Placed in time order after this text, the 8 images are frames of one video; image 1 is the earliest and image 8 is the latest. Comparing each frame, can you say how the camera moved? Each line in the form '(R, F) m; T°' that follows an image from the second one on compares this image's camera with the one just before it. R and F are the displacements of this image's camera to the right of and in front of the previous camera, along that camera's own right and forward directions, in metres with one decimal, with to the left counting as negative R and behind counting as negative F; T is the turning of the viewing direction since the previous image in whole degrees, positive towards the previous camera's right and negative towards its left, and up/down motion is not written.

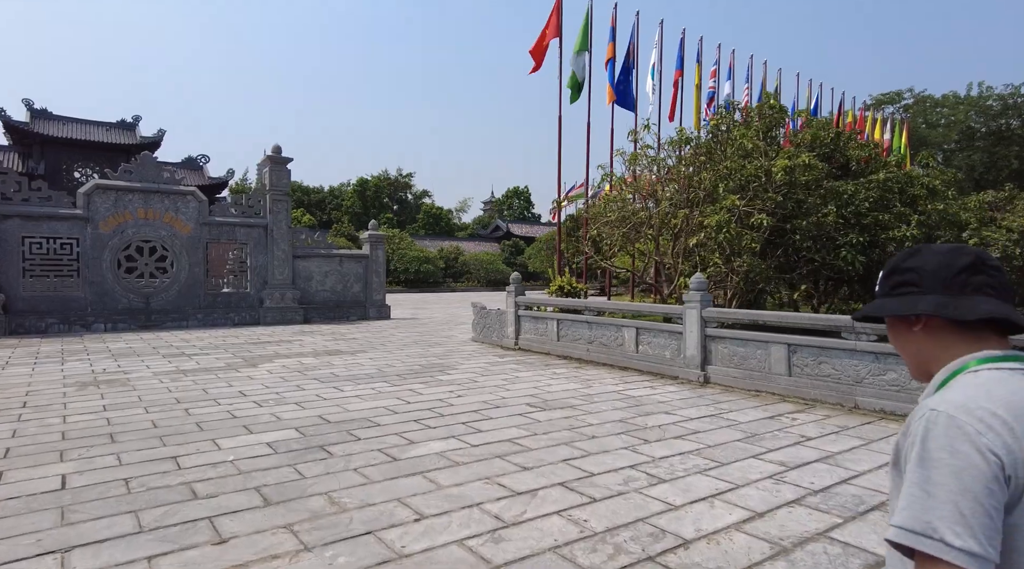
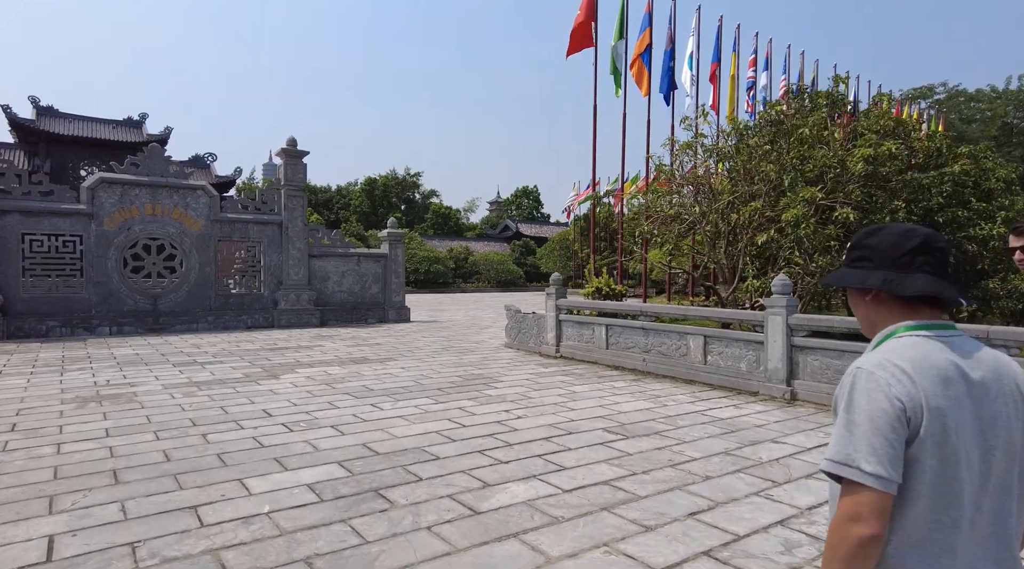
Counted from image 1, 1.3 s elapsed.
(-0.5, +0.8) m; 0°
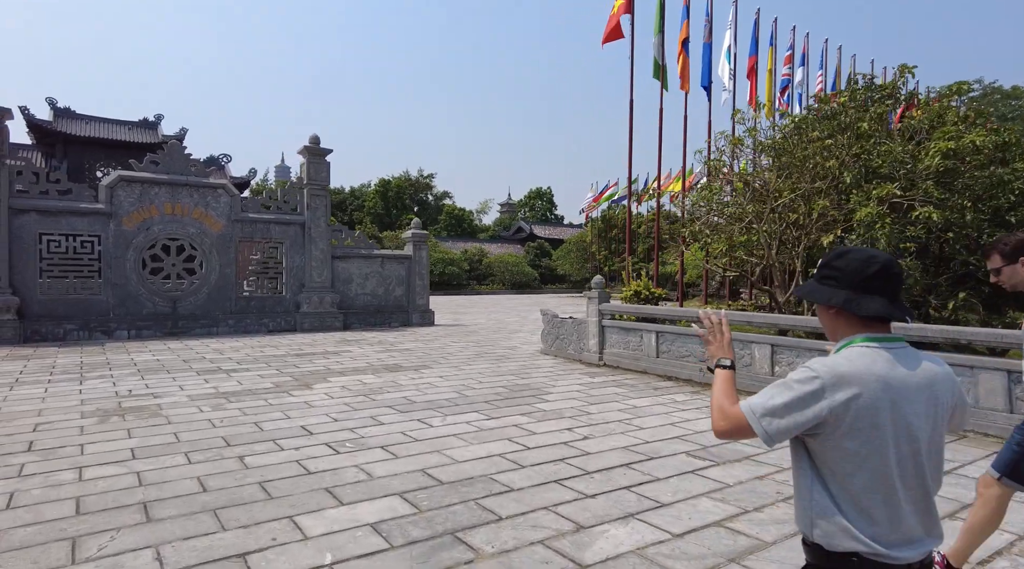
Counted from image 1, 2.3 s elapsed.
(-0.4, +0.5) m; -1°
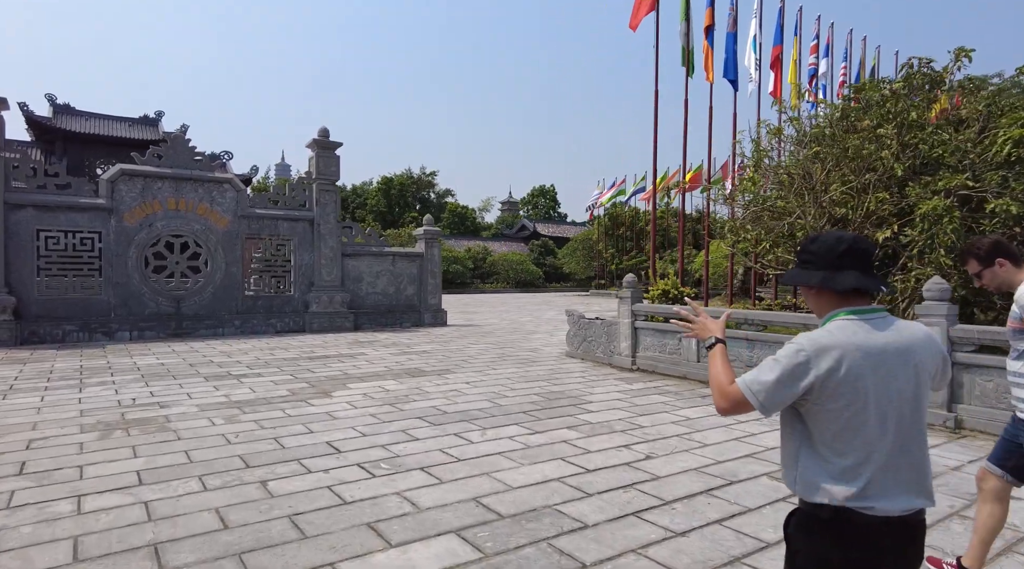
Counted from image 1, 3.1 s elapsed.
(-0.3, +0.5) m; 0°
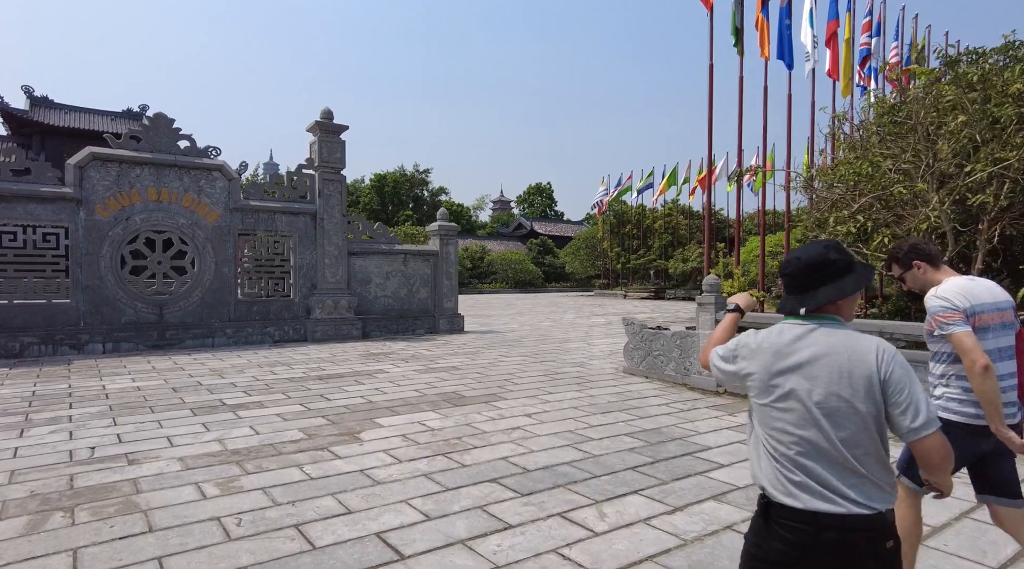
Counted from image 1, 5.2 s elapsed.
(-0.6, +1.4) m; +1°
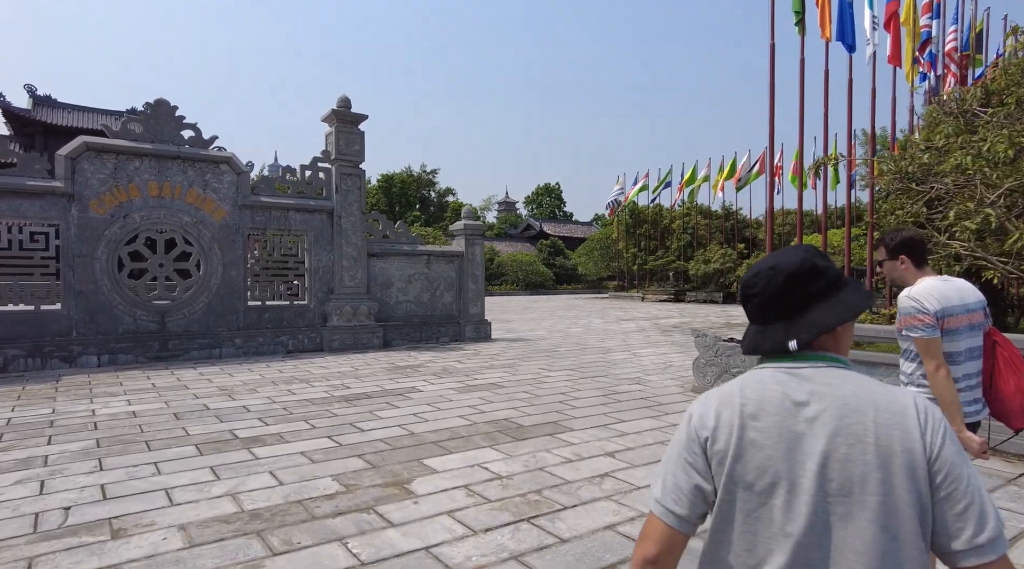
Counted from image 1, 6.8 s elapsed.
(-0.4, +0.9) m; 0°
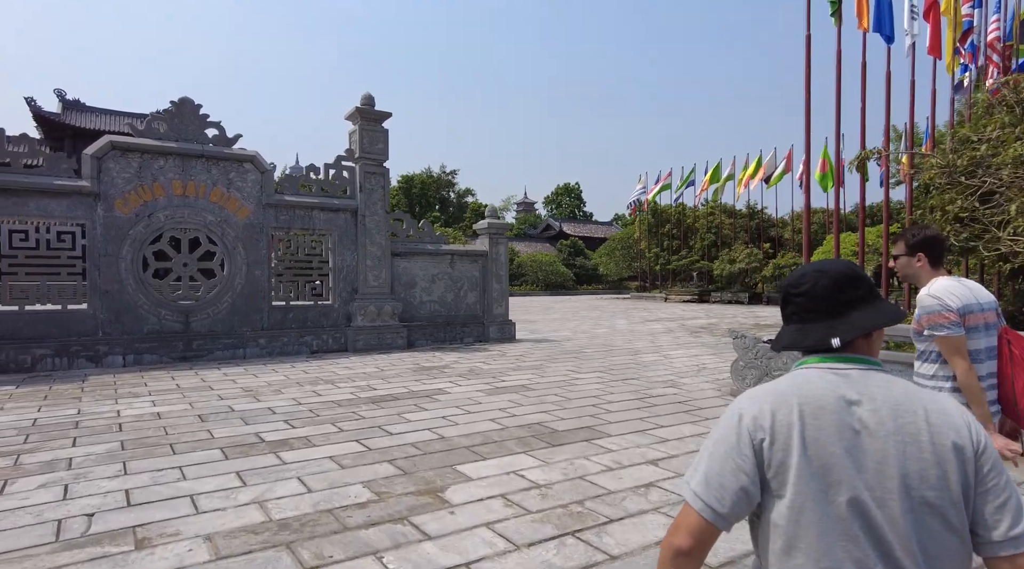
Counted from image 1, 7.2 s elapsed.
(-0.1, +0.2) m; -2°
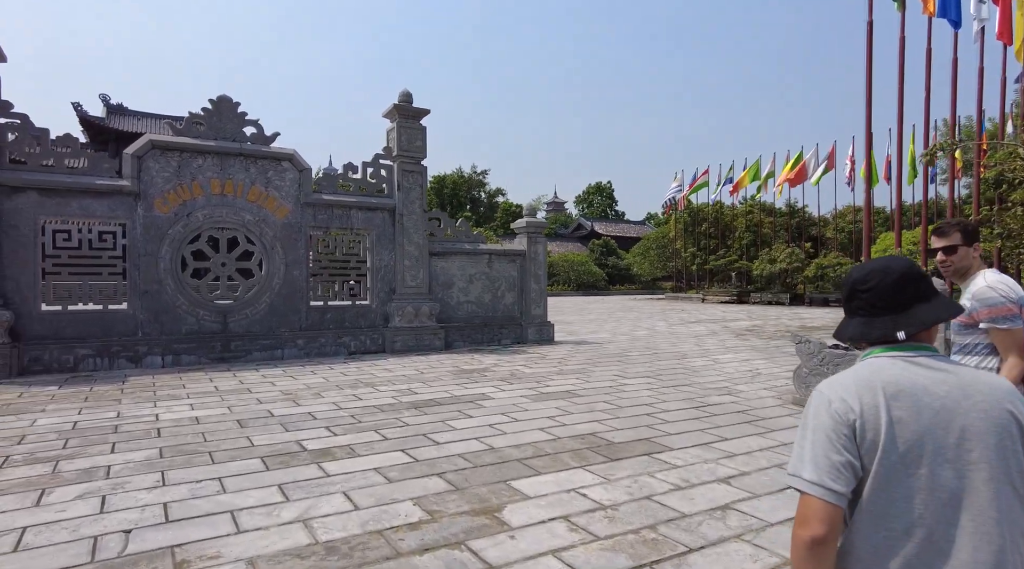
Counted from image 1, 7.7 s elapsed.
(-0.1, +0.3) m; -3°
